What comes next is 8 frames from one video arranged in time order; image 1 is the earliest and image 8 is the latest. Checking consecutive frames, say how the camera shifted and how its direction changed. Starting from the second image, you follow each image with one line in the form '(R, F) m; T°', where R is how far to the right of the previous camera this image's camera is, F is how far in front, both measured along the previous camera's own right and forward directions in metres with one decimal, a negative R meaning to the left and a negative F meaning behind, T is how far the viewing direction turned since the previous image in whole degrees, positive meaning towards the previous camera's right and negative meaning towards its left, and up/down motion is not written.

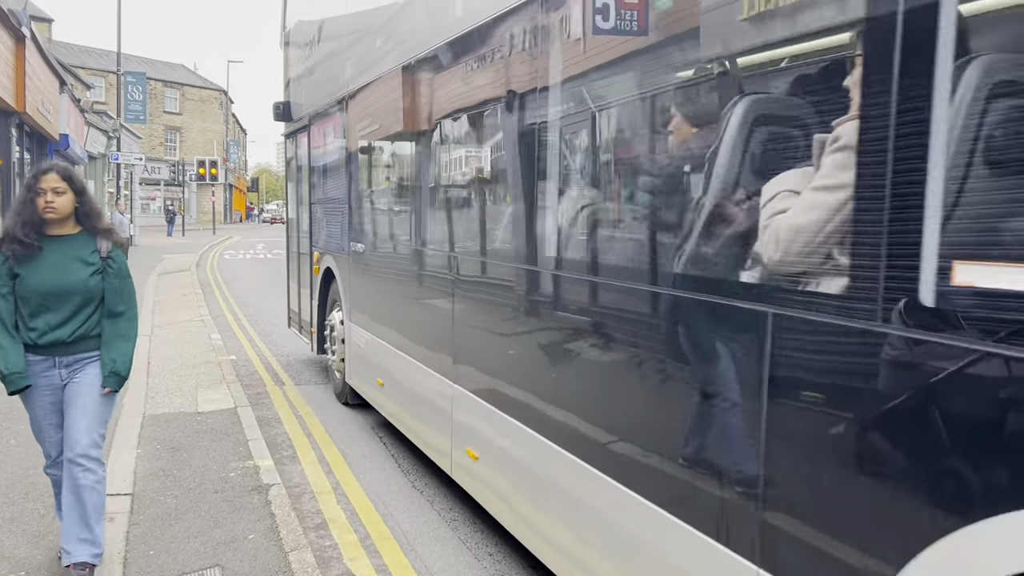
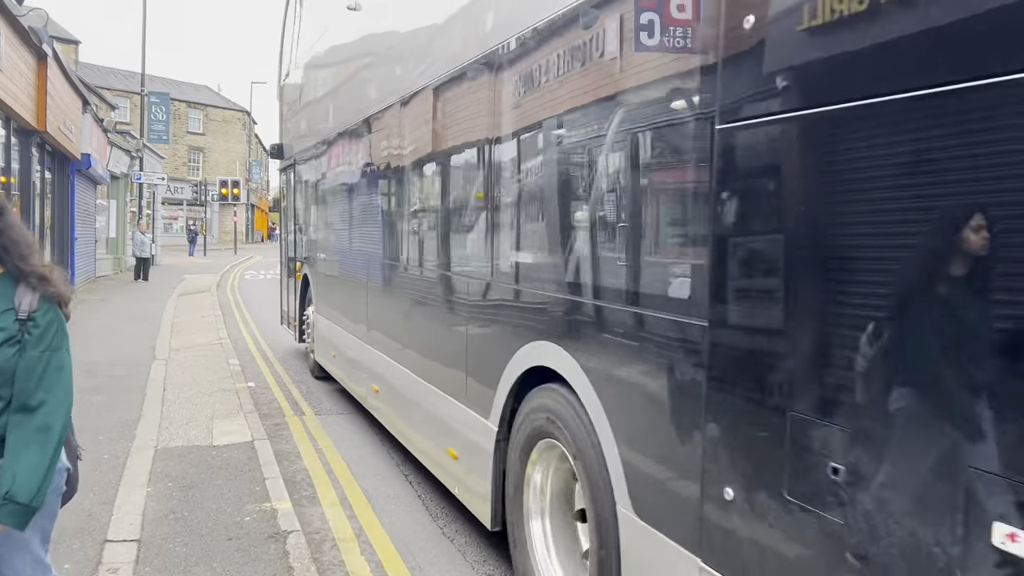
(-0.1, +0.3) m; -1°
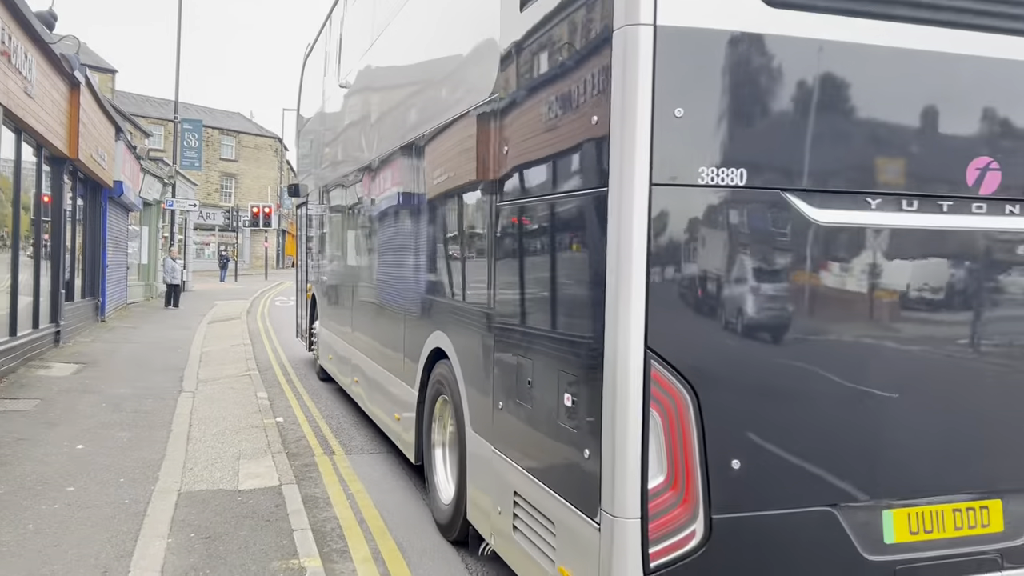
(-0.1, +0.3) m; -2°
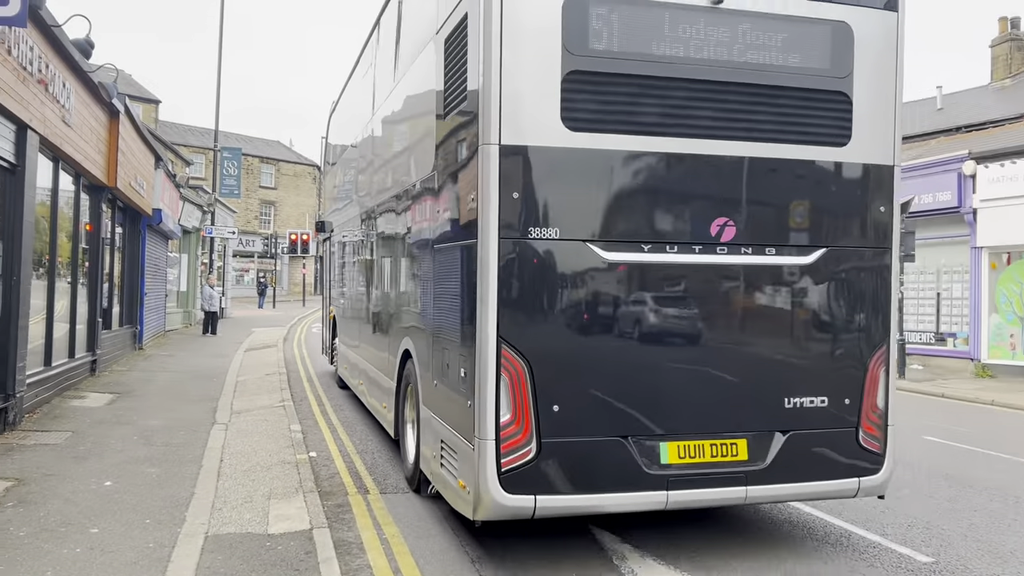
(0.0, +0.3) m; -2°
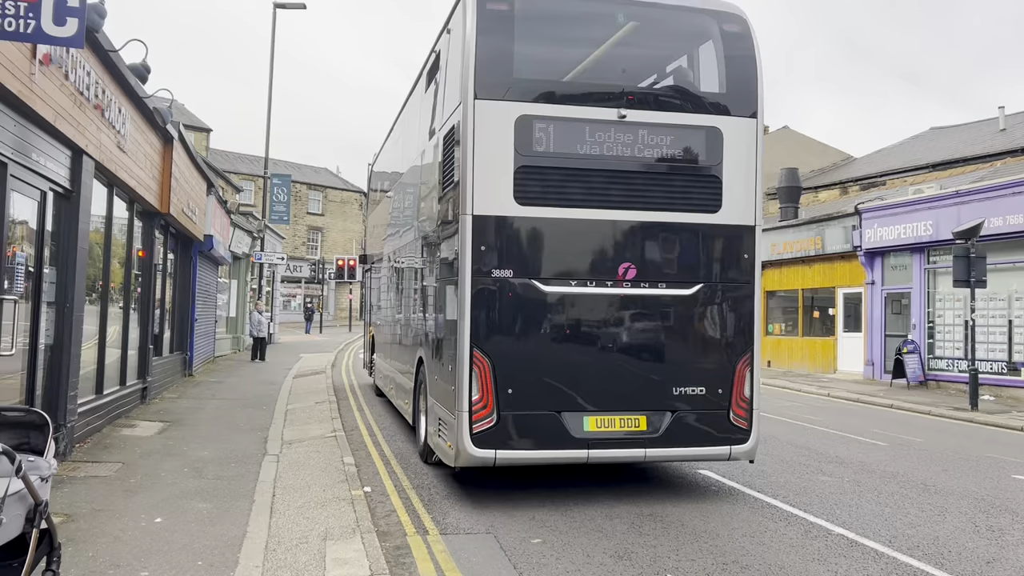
(-0.2, +0.3) m; -3°
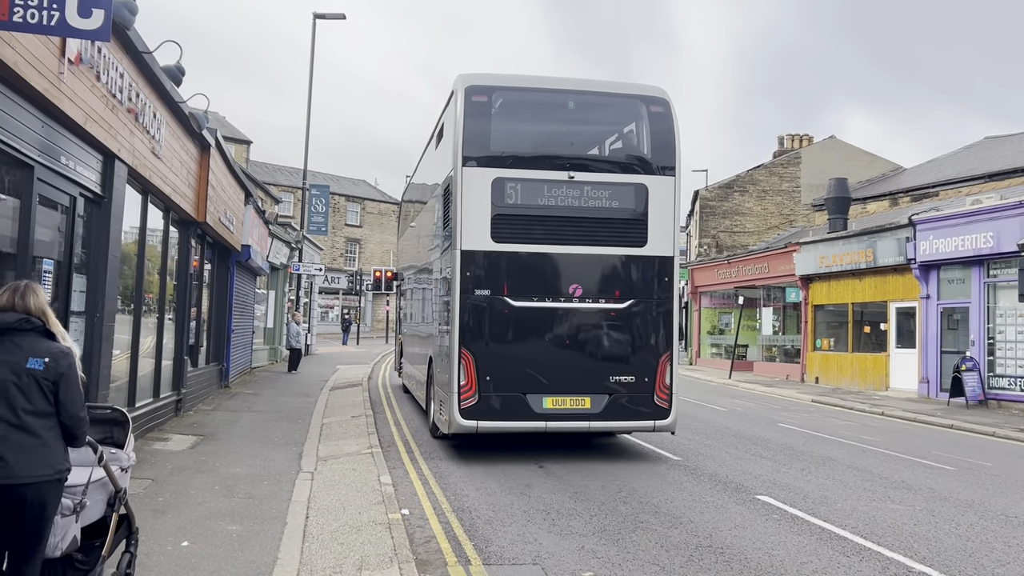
(-0.1, +0.4) m; -2°
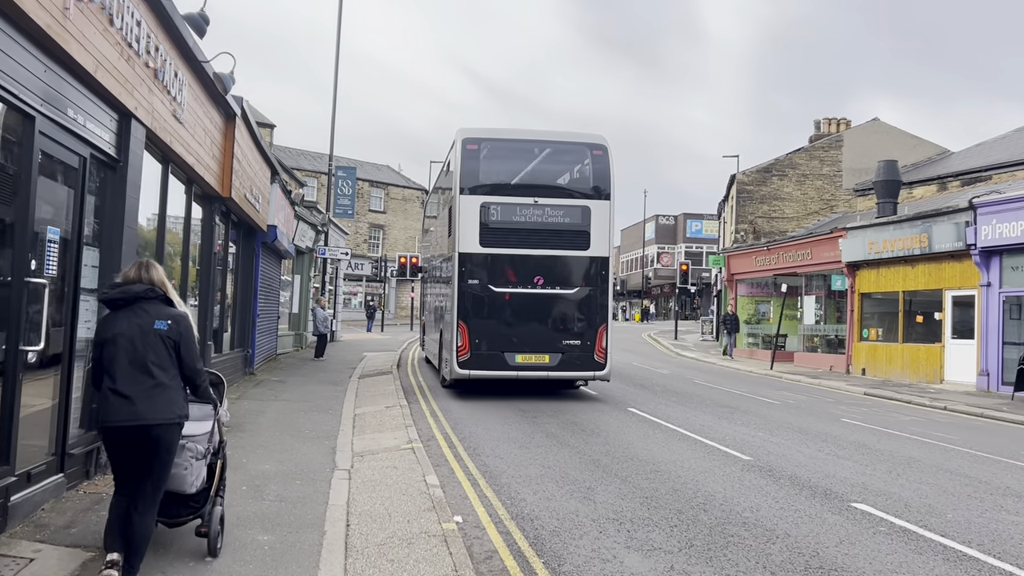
(-0.3, +0.8) m; -1°
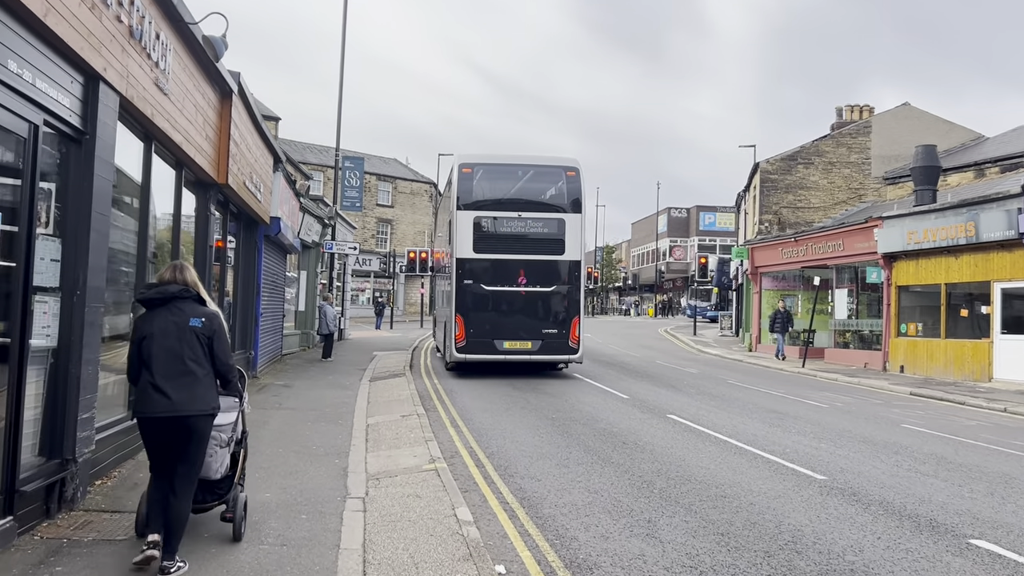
(-0.2, +1.1) m; 0°
